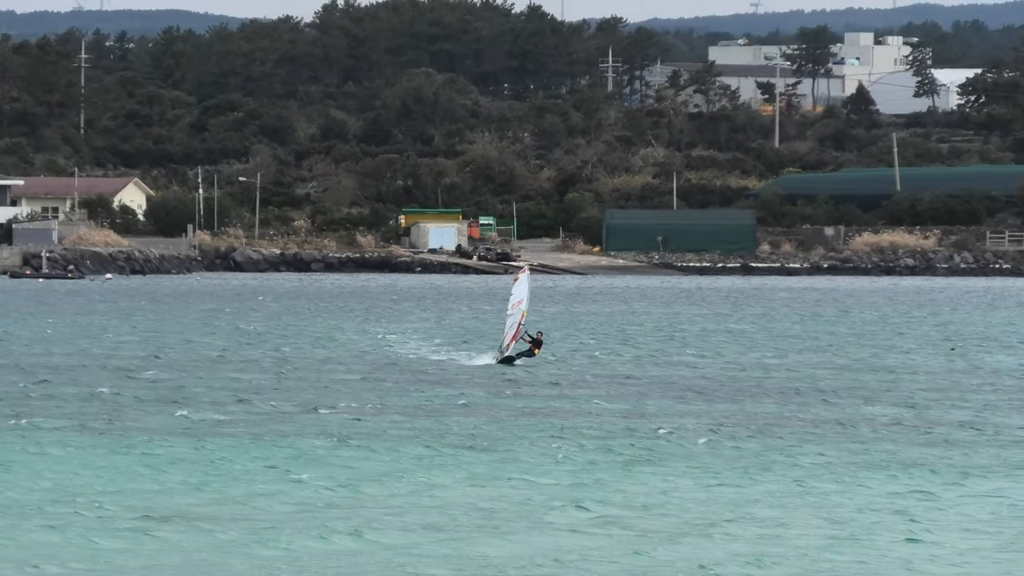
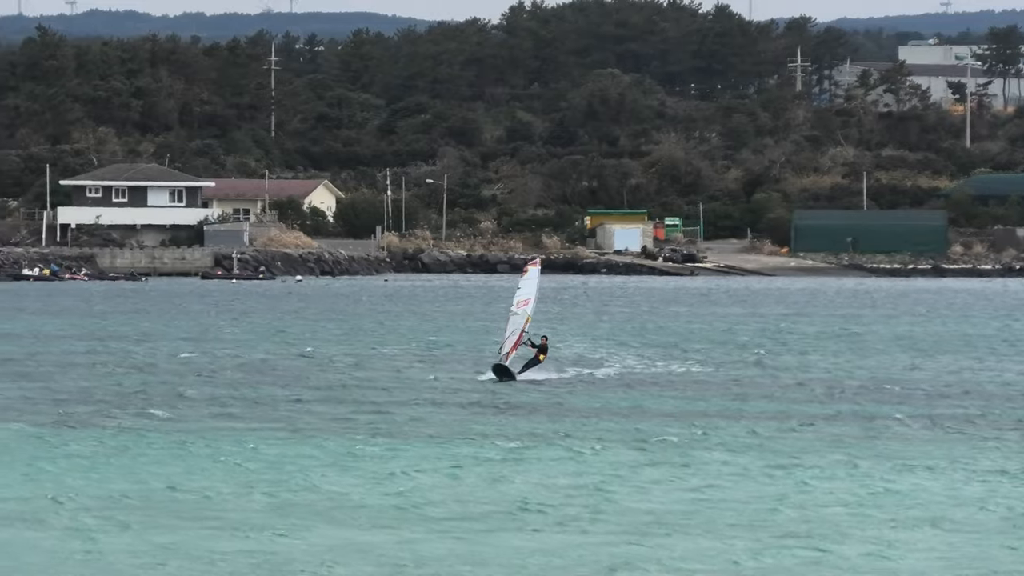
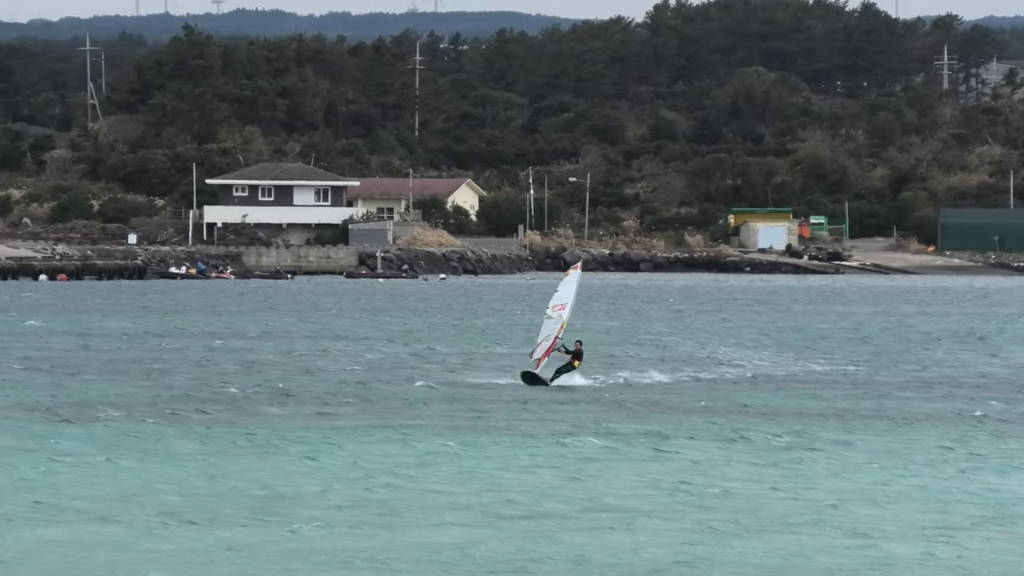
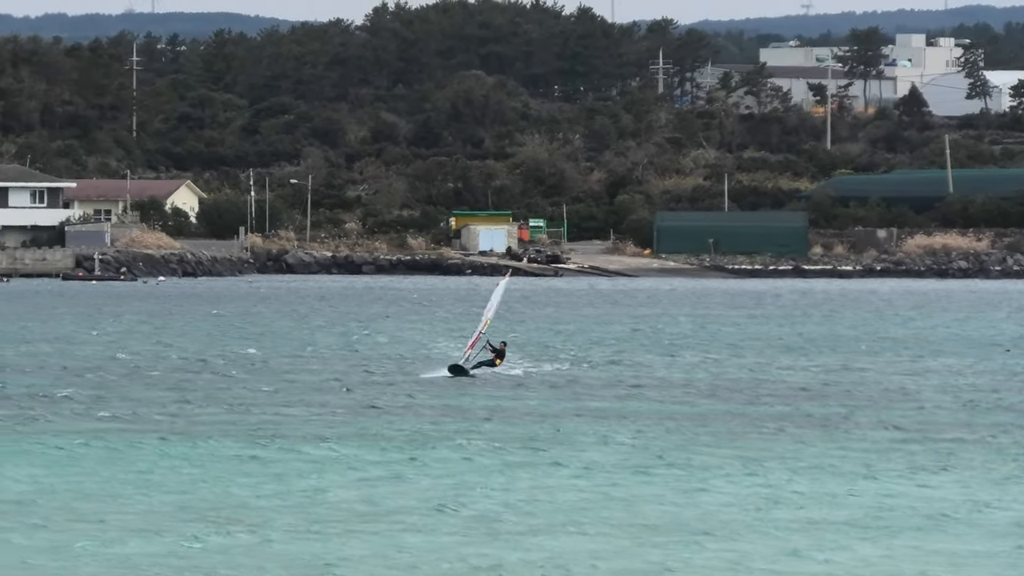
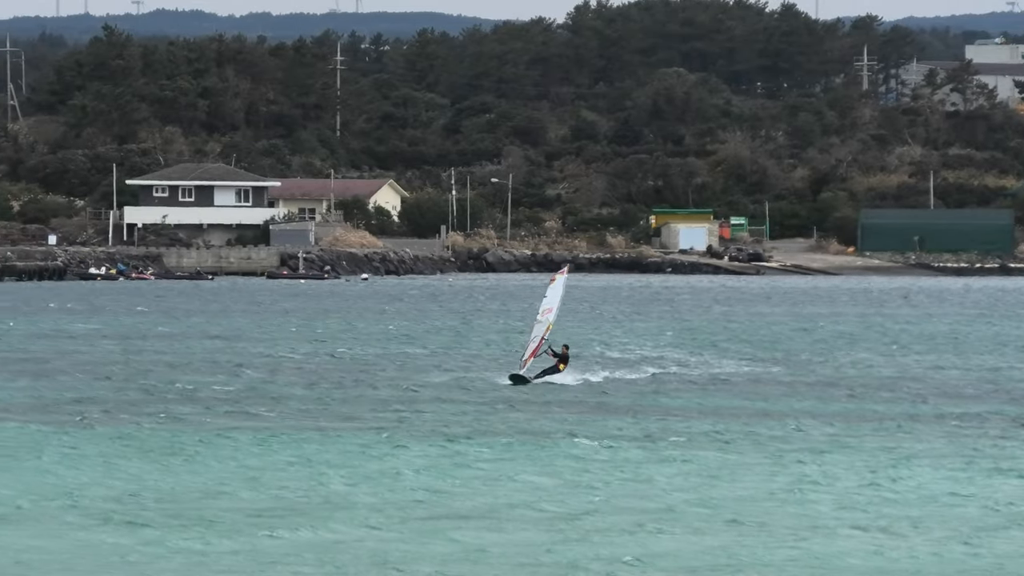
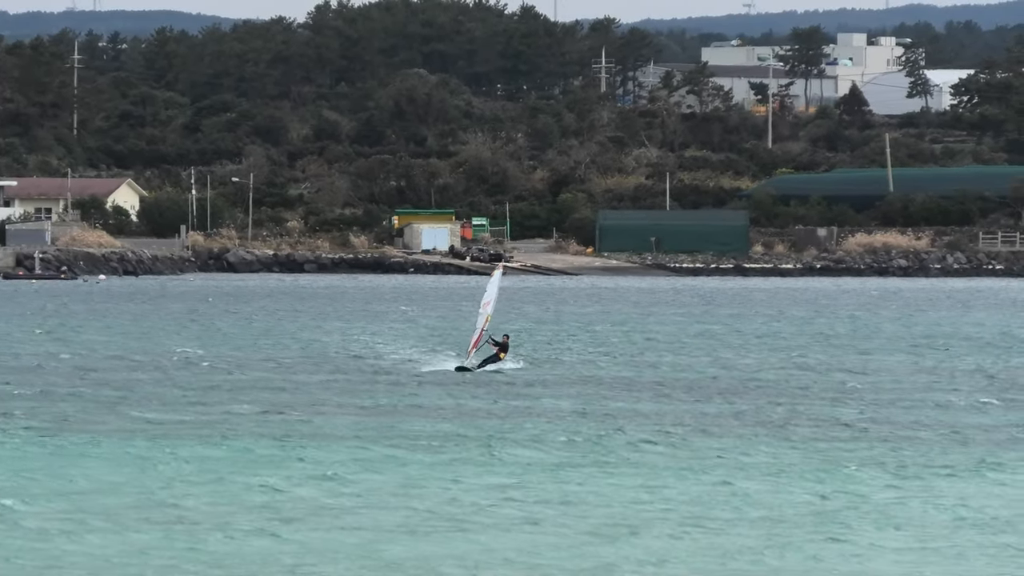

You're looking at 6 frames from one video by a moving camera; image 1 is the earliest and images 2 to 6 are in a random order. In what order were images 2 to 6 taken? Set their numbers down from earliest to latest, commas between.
6, 4, 2, 5, 3
